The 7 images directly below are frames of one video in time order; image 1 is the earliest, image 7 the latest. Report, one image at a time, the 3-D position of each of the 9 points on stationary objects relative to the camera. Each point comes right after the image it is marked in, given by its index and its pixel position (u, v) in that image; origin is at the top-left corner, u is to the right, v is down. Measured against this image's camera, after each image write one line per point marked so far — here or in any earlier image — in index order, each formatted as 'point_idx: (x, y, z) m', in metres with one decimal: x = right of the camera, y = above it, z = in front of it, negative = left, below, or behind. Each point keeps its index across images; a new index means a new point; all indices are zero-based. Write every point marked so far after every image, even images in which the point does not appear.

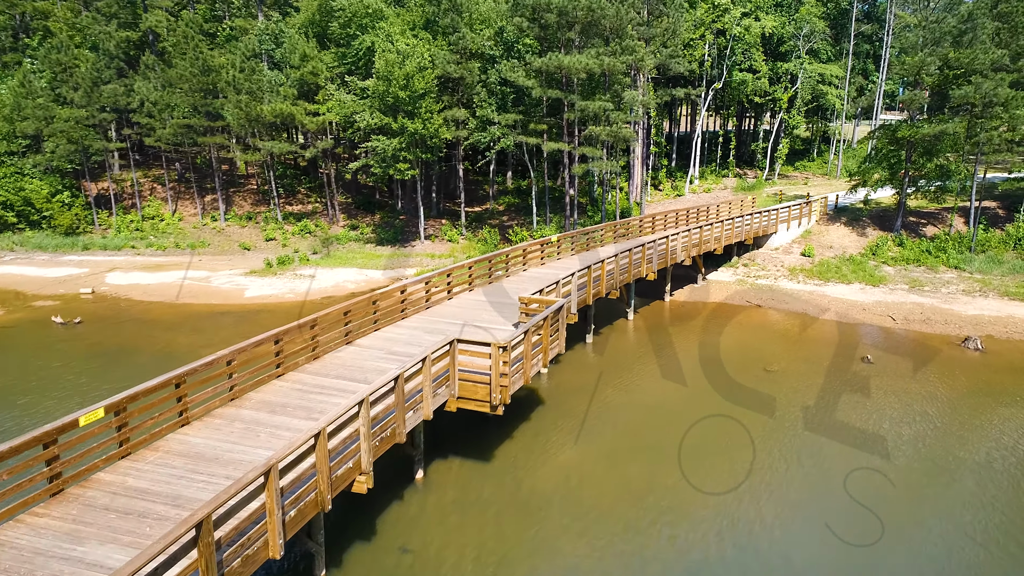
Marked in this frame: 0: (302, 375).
0: (-3.1, -1.3, +10.4) m
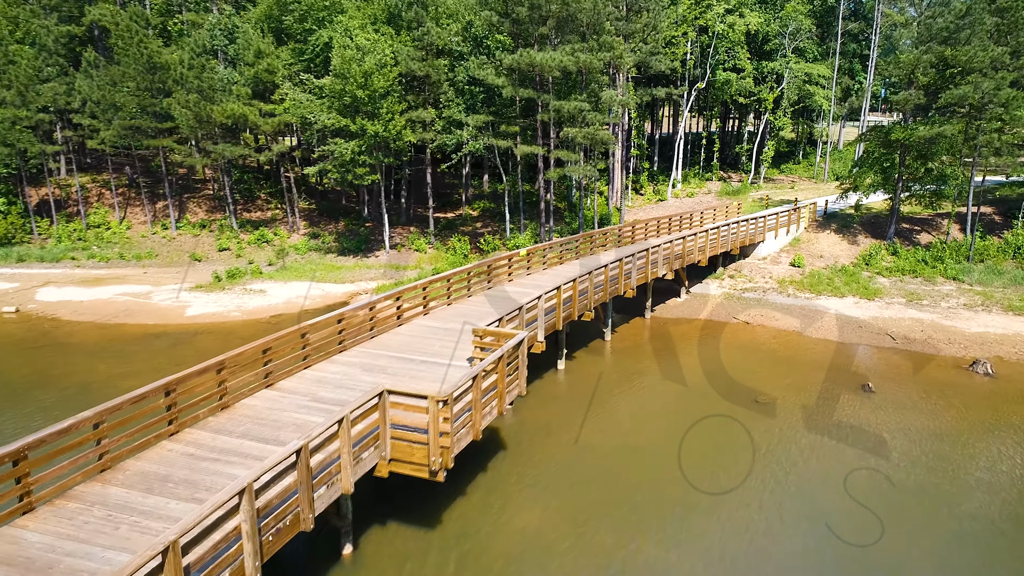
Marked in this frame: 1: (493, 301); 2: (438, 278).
0: (-3.7, -1.7, +8.5) m
1: (-0.3, -0.2, +15.5) m
2: (-1.5, +0.2, +14.8) m
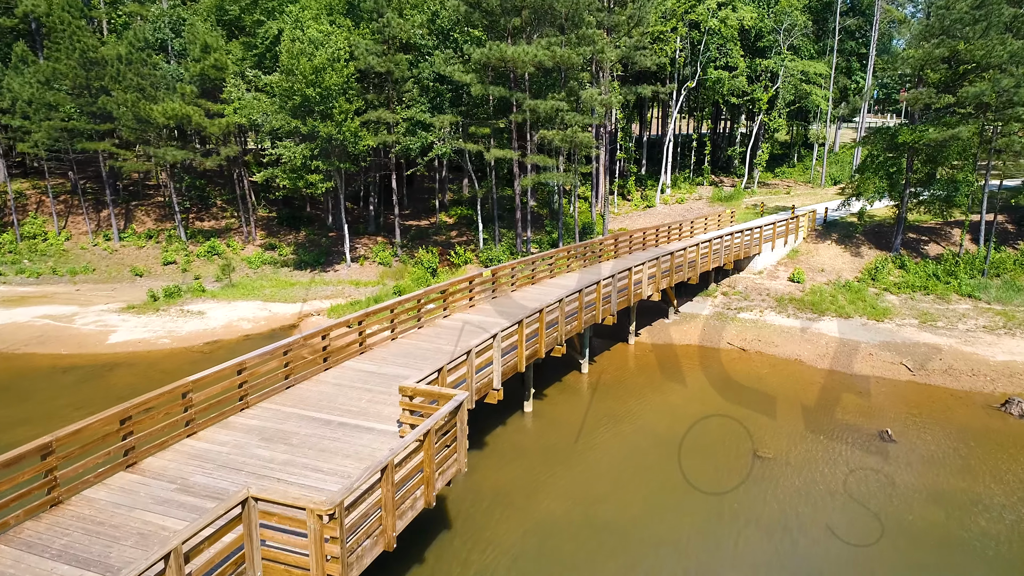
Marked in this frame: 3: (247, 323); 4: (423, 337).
0: (-4.4, -2.3, +6.2) m
1: (-1.1, -0.8, +13.3) m
2: (-2.3, -0.3, +12.5) m
3: (-7.1, -0.9, +19.2) m
4: (-1.6, -0.9, +12.7) m
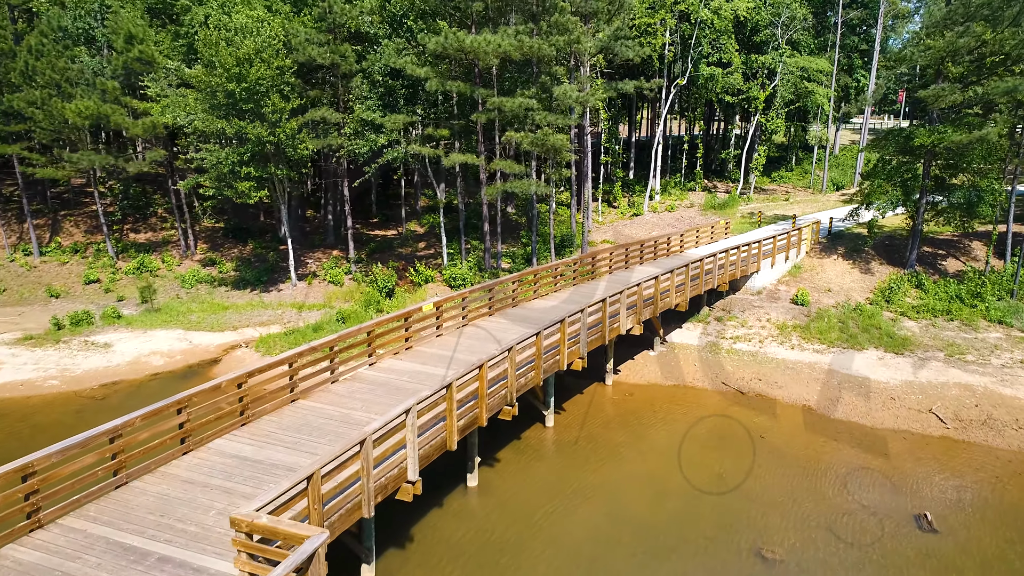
0: (-5.3, -2.9, +3.4) m
1: (-2.0, -1.4, +10.5) m
2: (-3.2, -1.0, +9.7) m
3: (-8.1, -1.6, +16.4) m
4: (-2.5, -1.5, +10.0) m
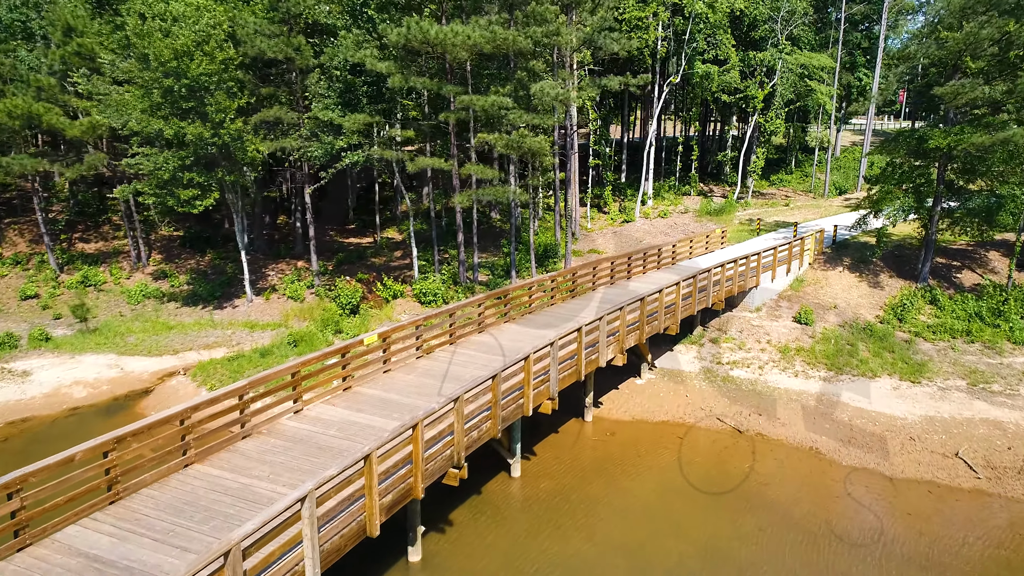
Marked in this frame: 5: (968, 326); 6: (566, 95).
0: (-5.9, -3.3, +1.5) m
1: (-2.7, -1.8, +8.6) m
2: (-3.8, -1.4, +7.8) m
3: (-8.7, -2.0, +14.5) m
4: (-3.1, -1.9, +8.1) m
5: (+10.8, -0.9, +16.9) m
6: (+1.3, +4.5, +16.7) m
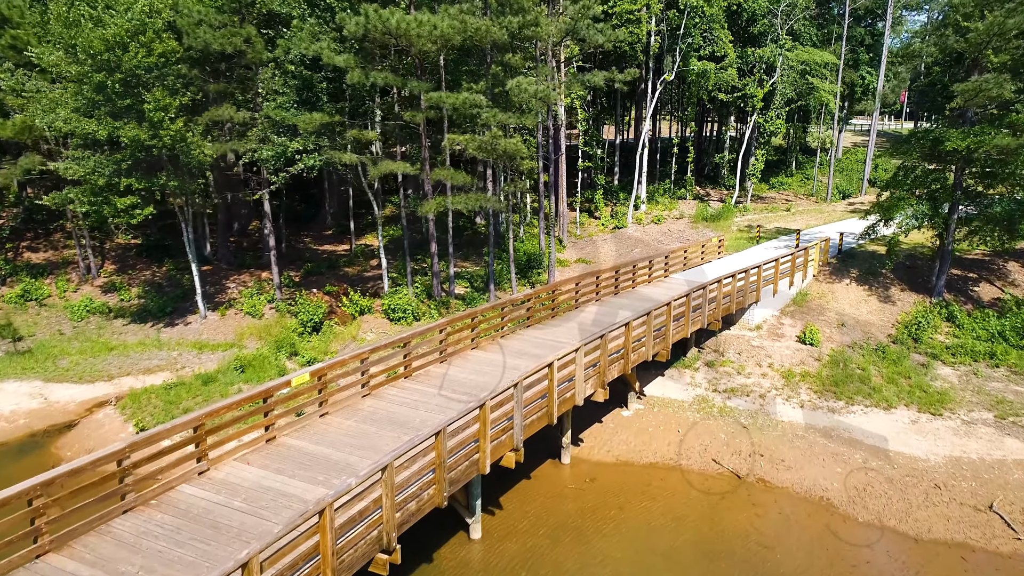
0: (-6.4, -3.7, -0.1) m
1: (-3.2, -2.2, +7.0) m
2: (-4.3, -1.8, +6.2) m
3: (-9.3, -2.4, +12.9) m
4: (-3.7, -2.3, +6.5) m
5: (+10.2, -1.3, +15.2) m
6: (+0.7, +4.1, +15.1) m
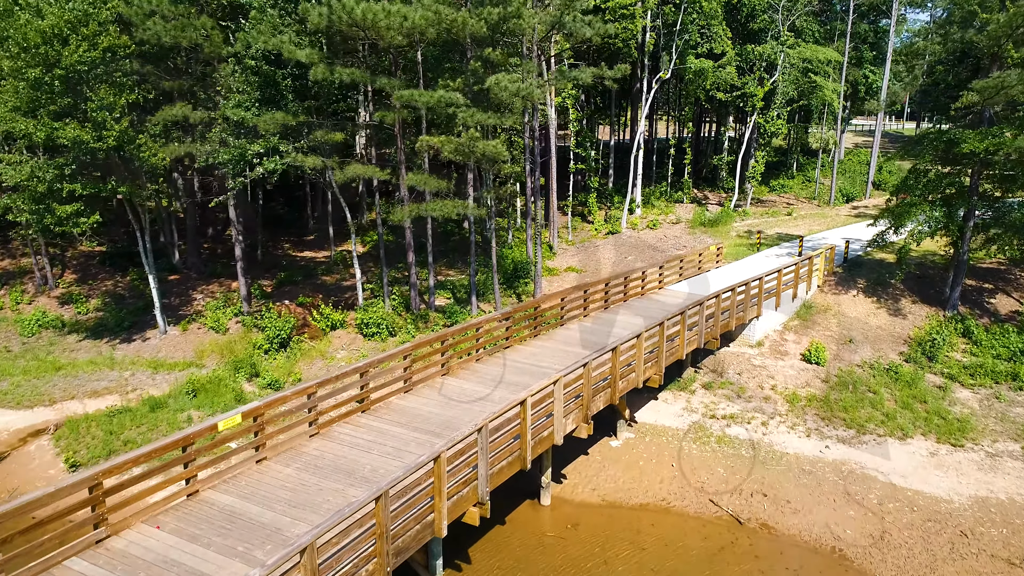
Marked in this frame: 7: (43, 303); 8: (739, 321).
0: (-6.7, -4.0, -1.4) m
1: (-3.6, -2.5, +5.7) m
2: (-4.7, -2.1, +4.9) m
3: (-9.7, -2.7, +11.6) m
4: (-4.0, -2.6, +5.2) m
5: (+9.9, -1.6, +14.0) m
6: (+0.3, +3.8, +13.8) m
7: (-12.1, -0.4, +18.4) m
8: (+4.5, -0.7, +14.3) m
